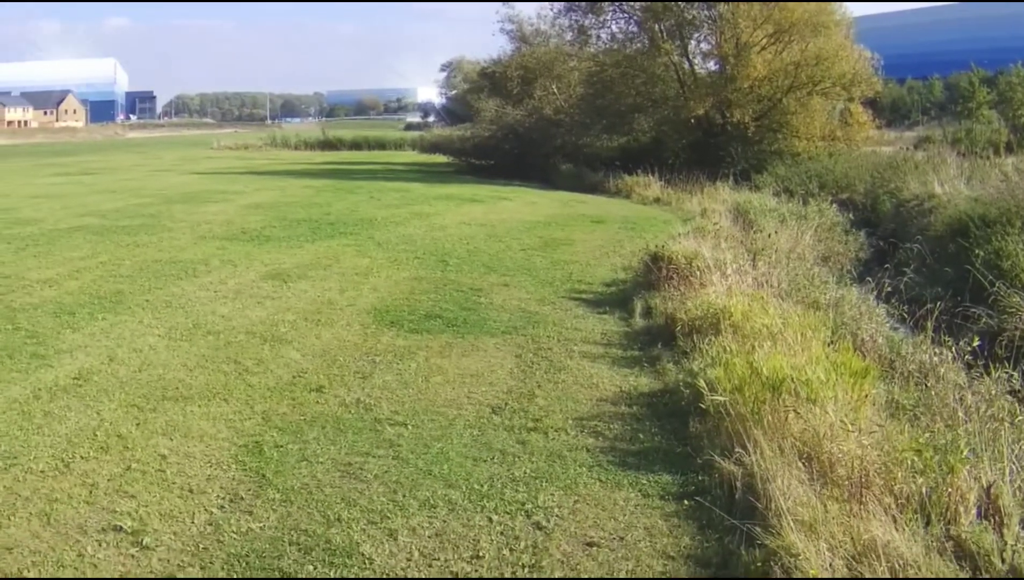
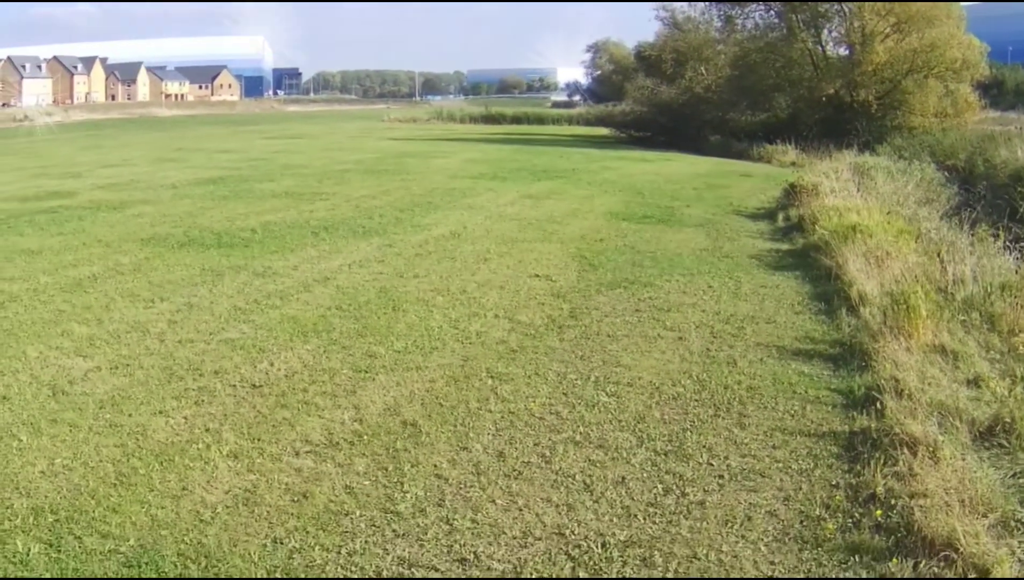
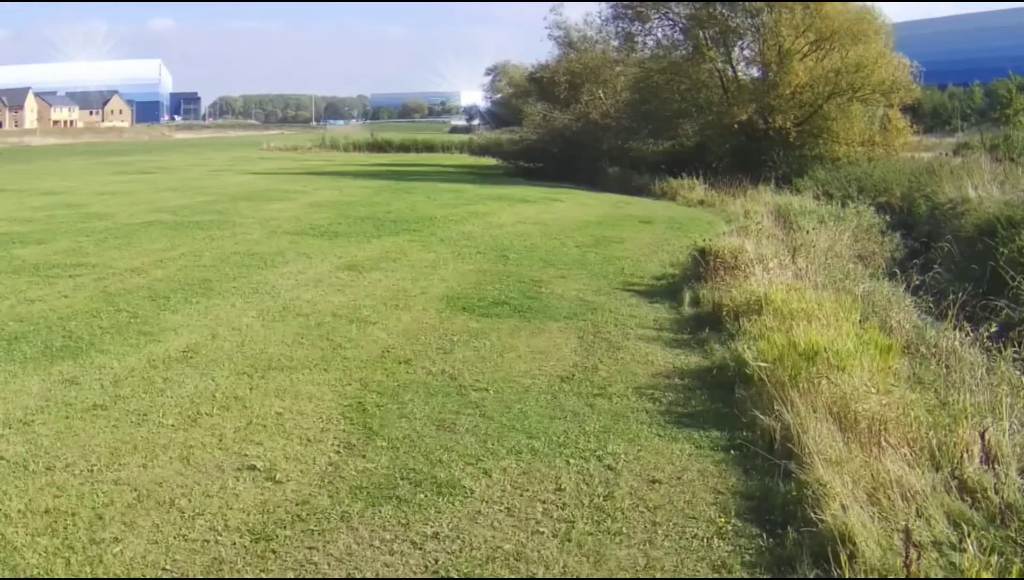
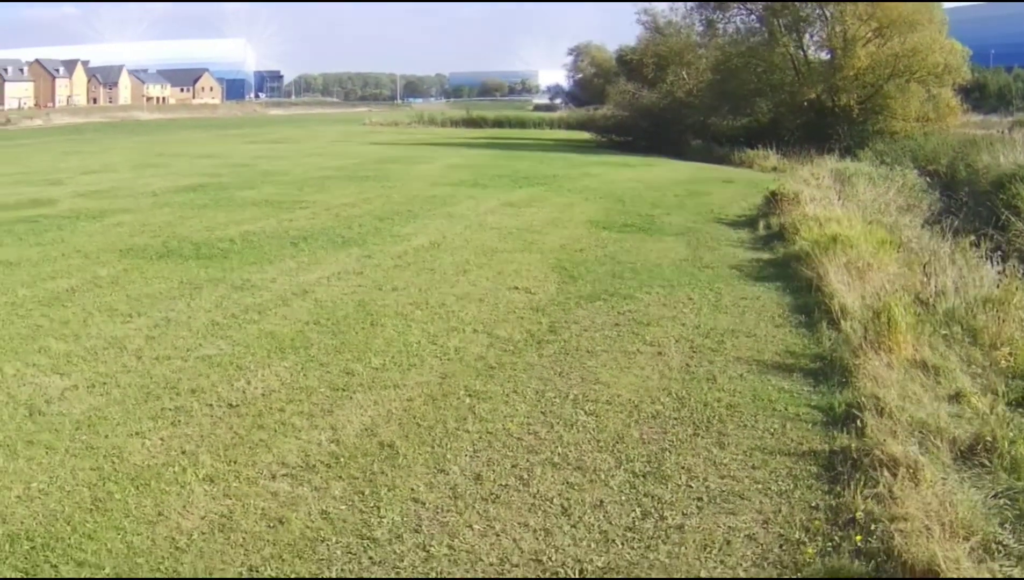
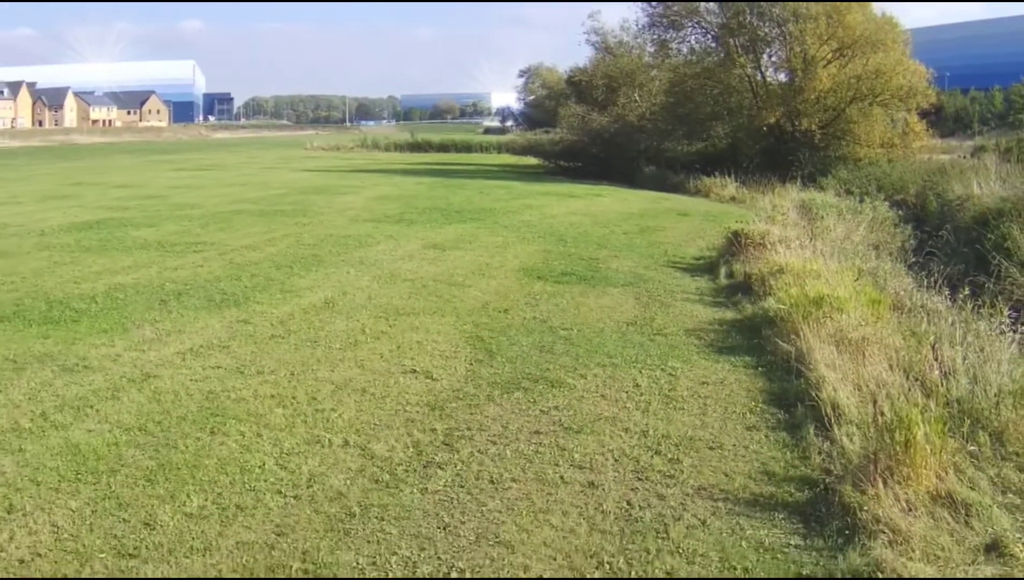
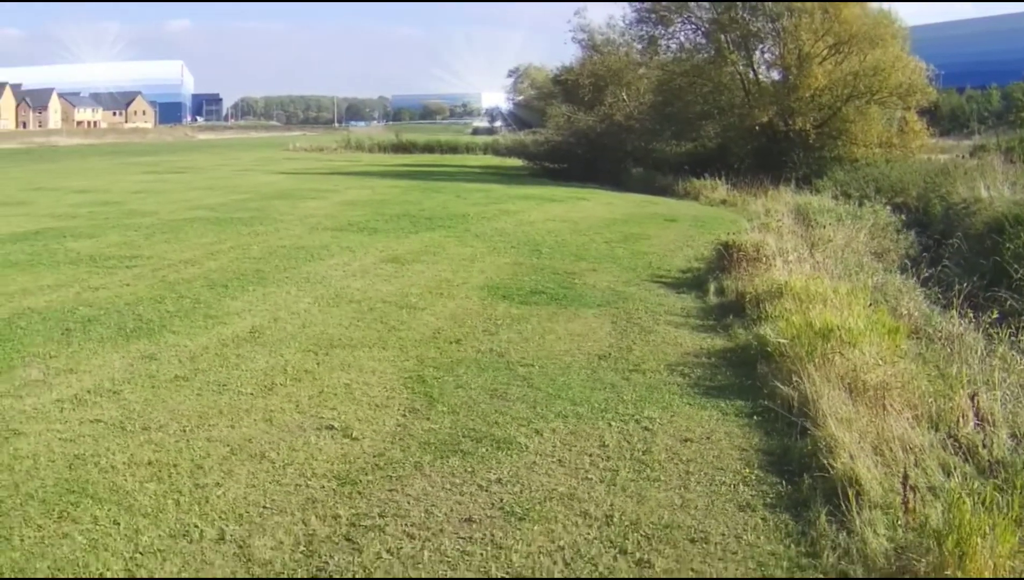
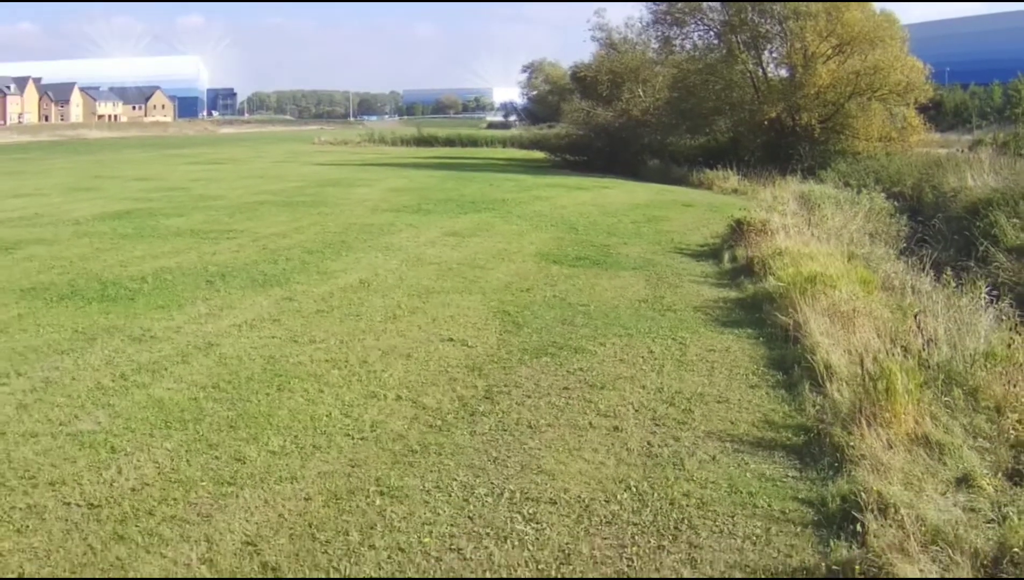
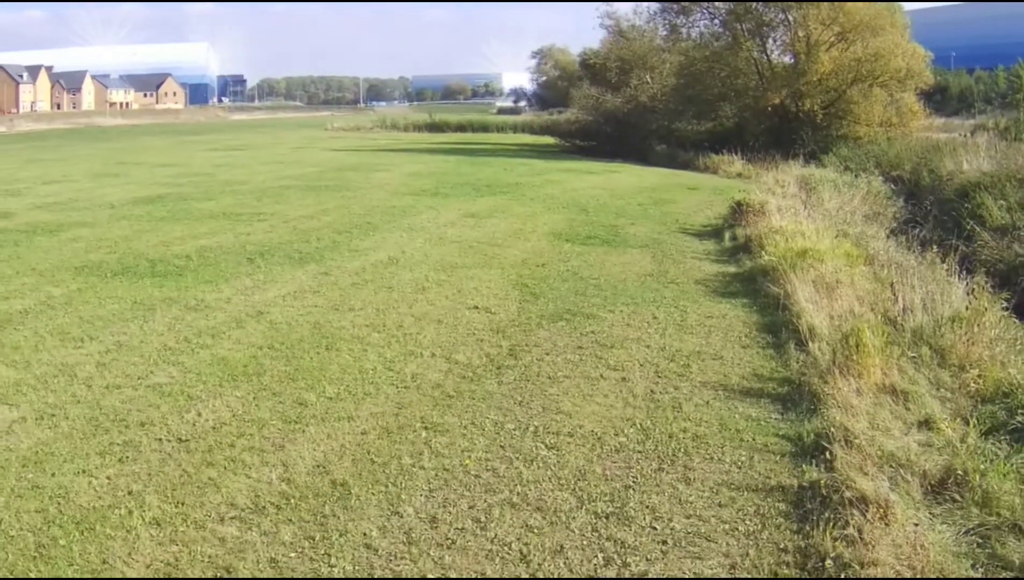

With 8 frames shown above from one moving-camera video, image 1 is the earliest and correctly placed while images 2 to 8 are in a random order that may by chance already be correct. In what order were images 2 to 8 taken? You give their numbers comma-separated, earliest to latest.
3, 6, 5, 7, 8, 4, 2
